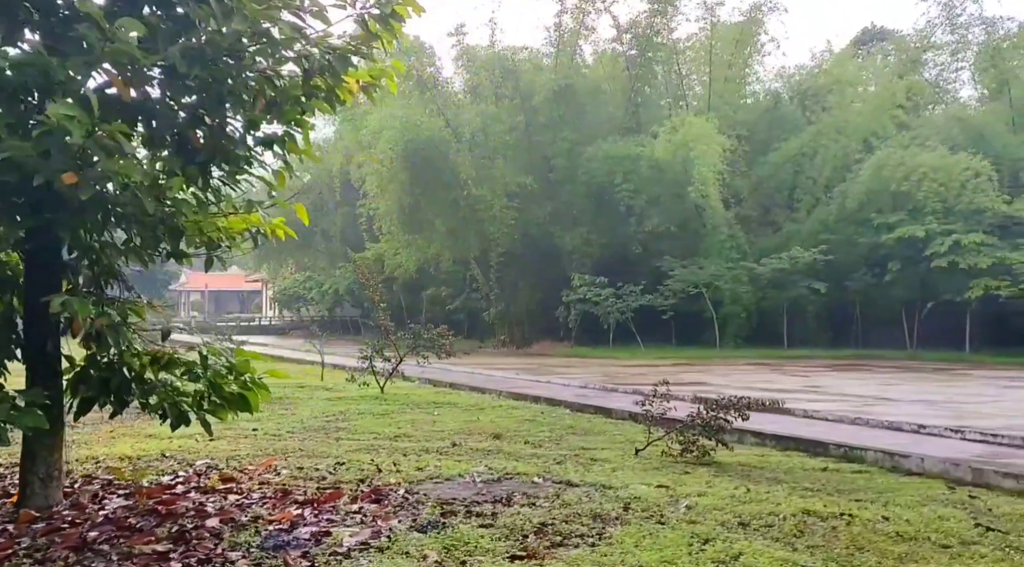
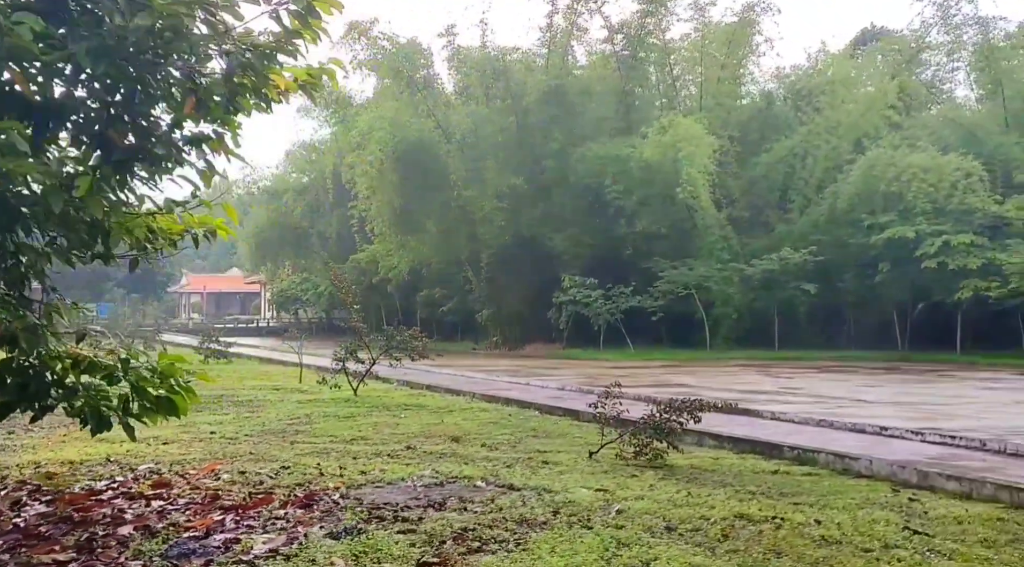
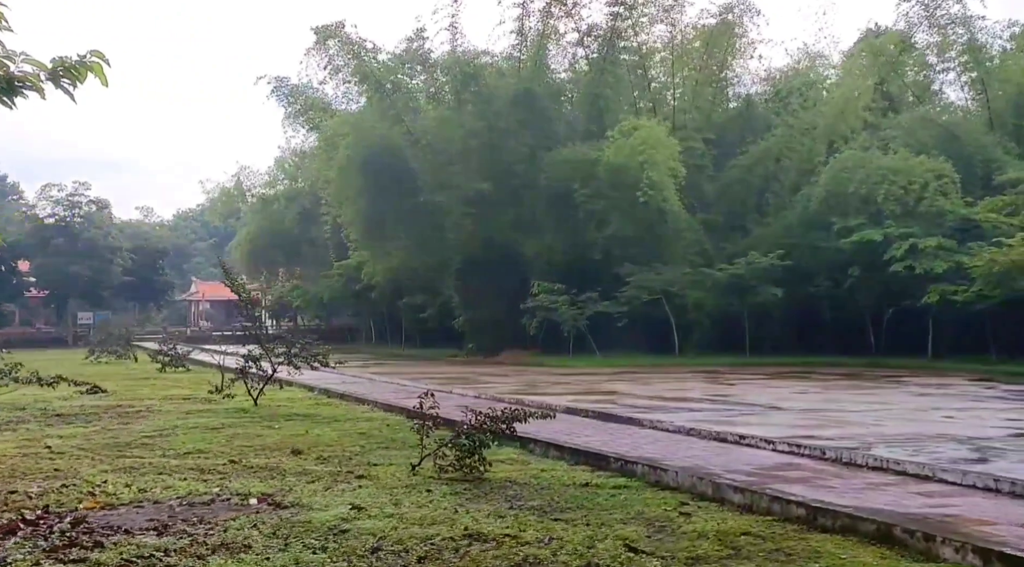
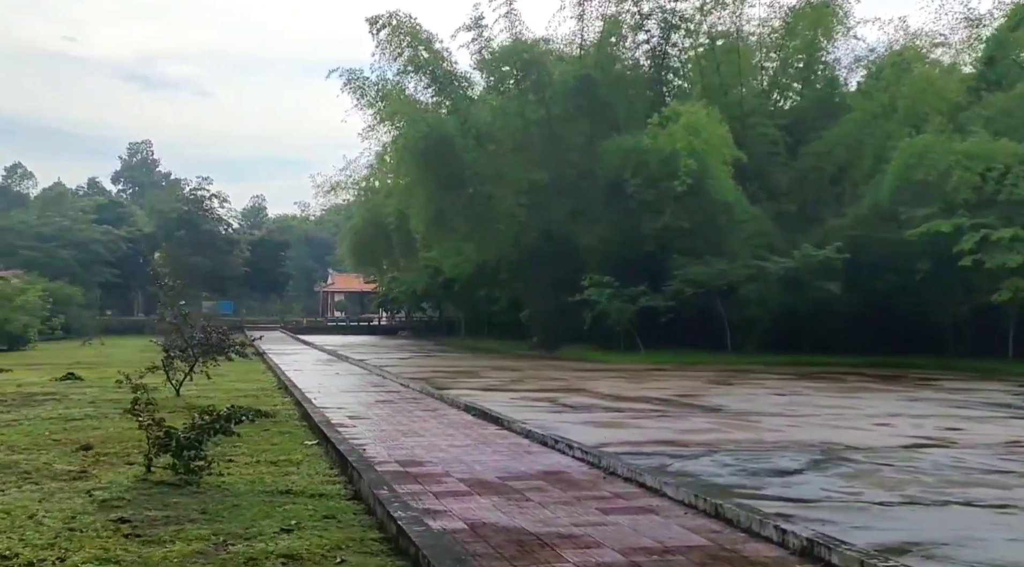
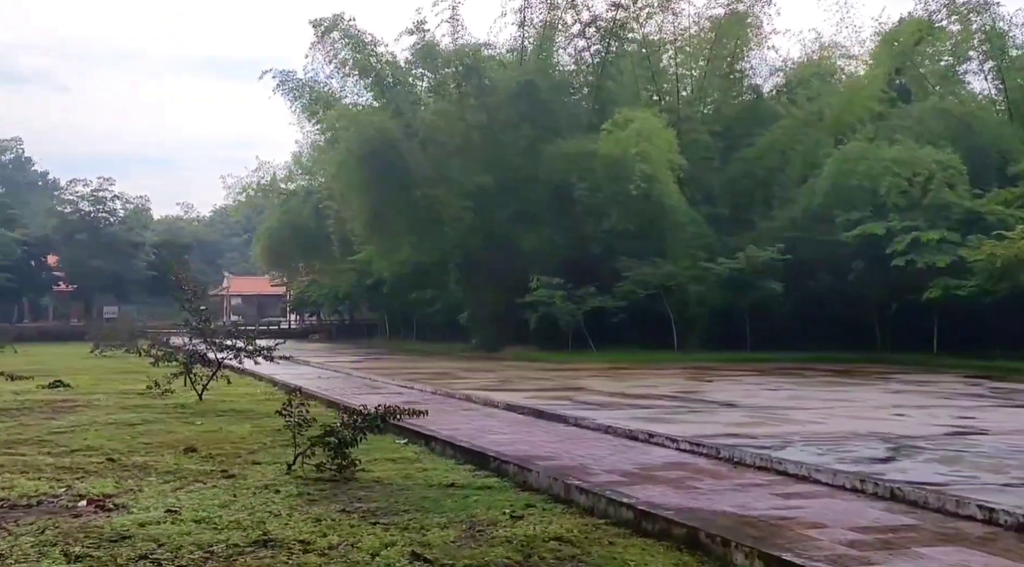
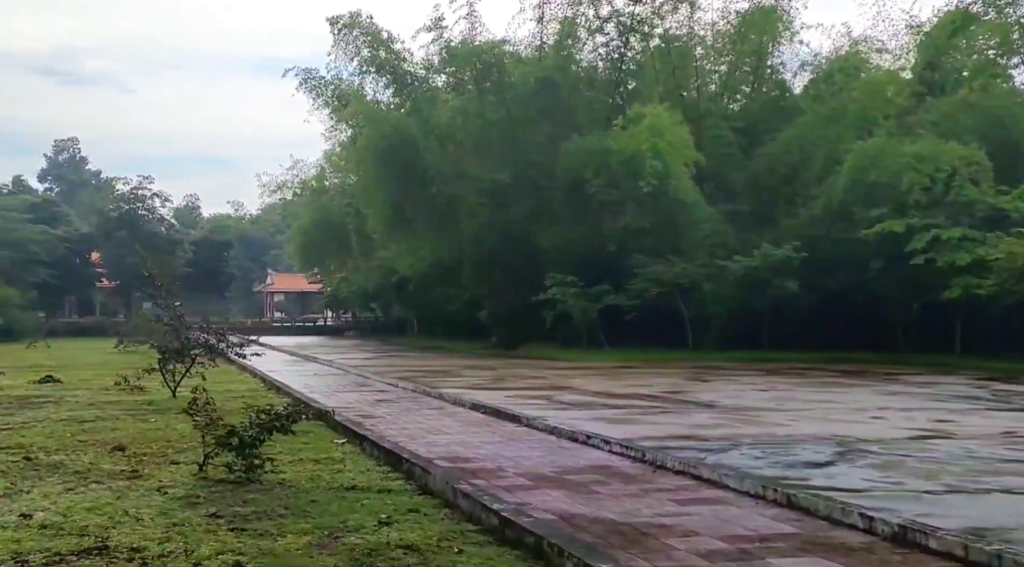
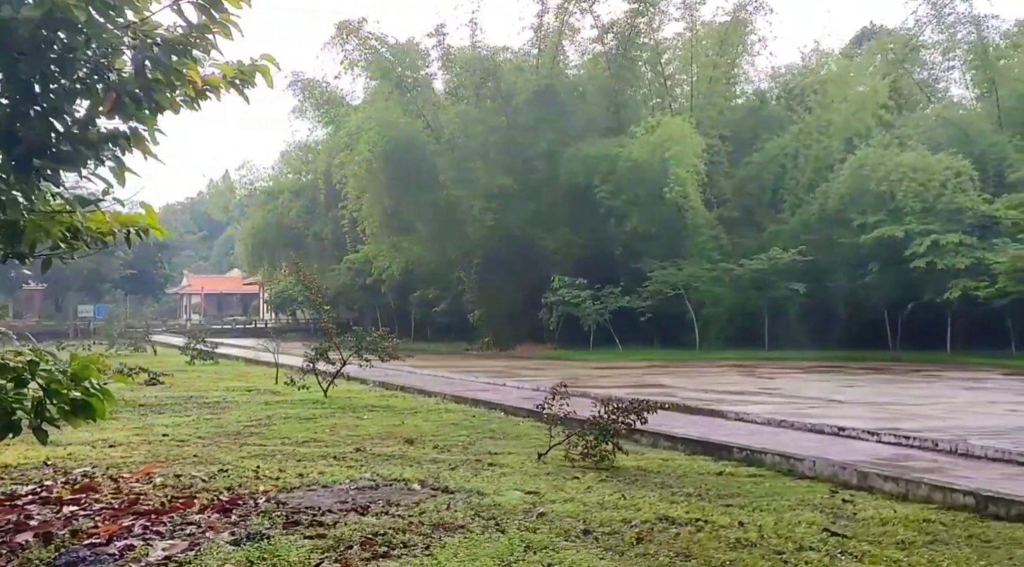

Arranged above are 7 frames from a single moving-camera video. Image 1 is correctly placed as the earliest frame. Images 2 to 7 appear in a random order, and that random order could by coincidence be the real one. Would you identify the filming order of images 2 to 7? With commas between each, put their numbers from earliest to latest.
2, 7, 3, 5, 6, 4
